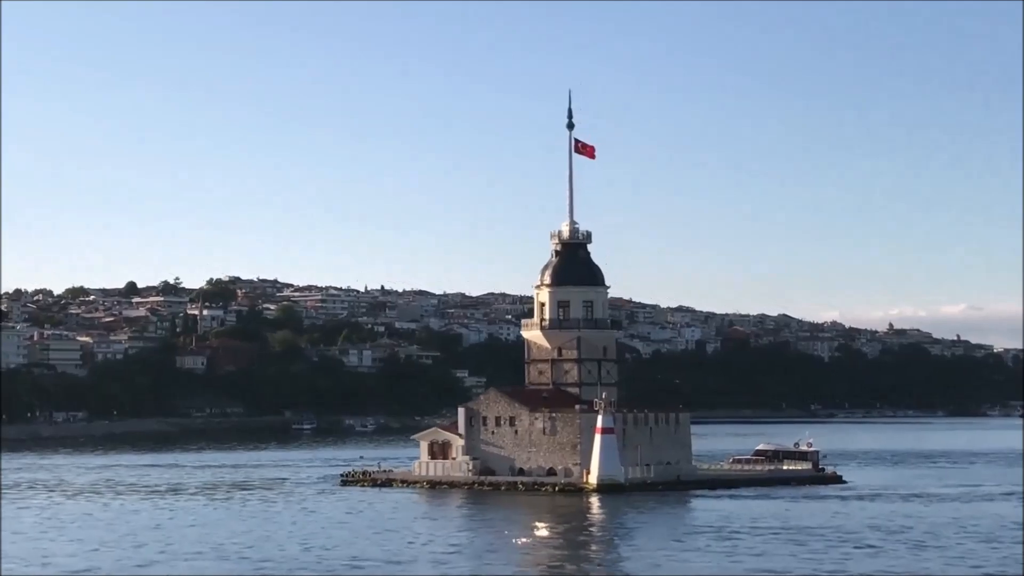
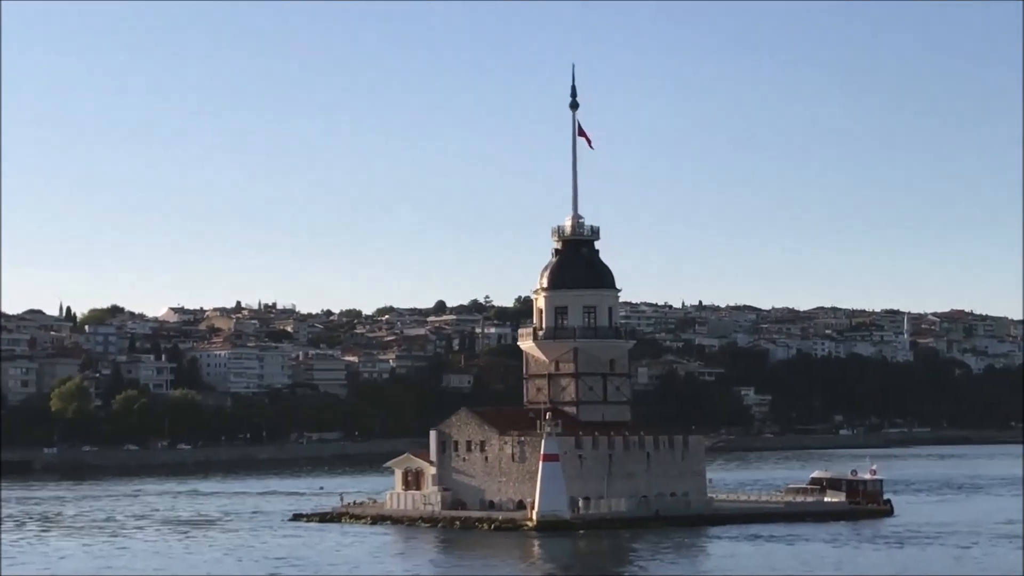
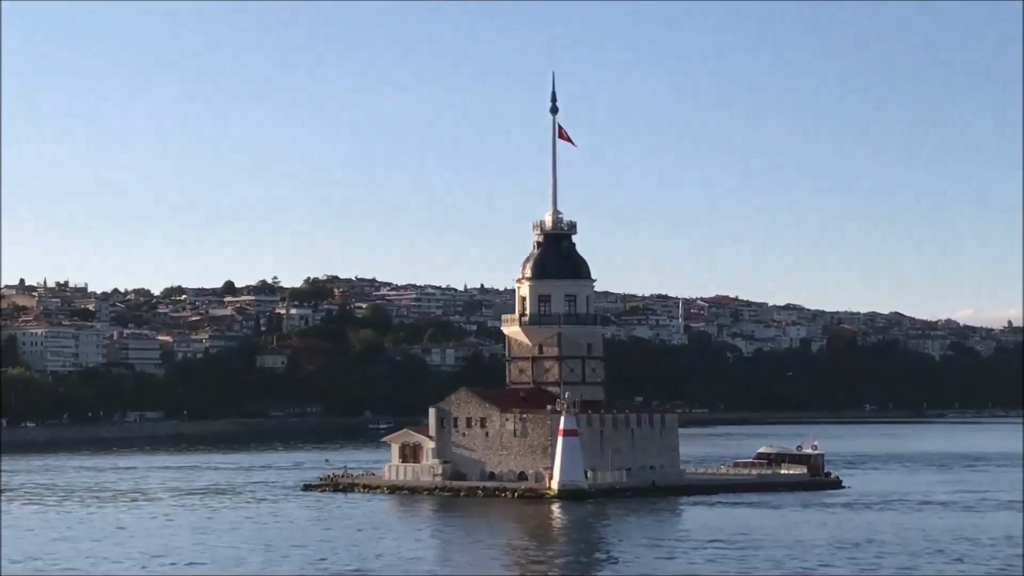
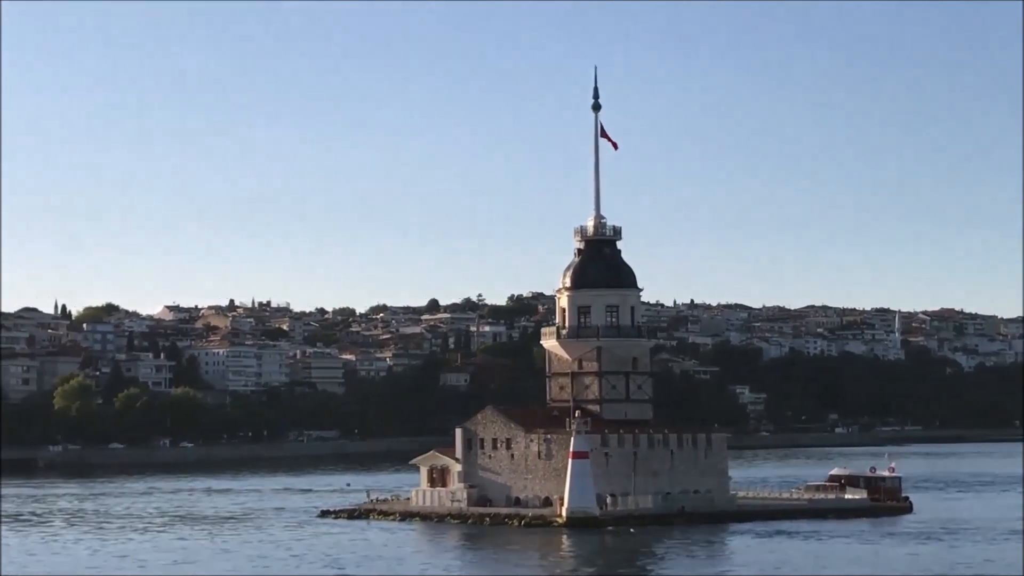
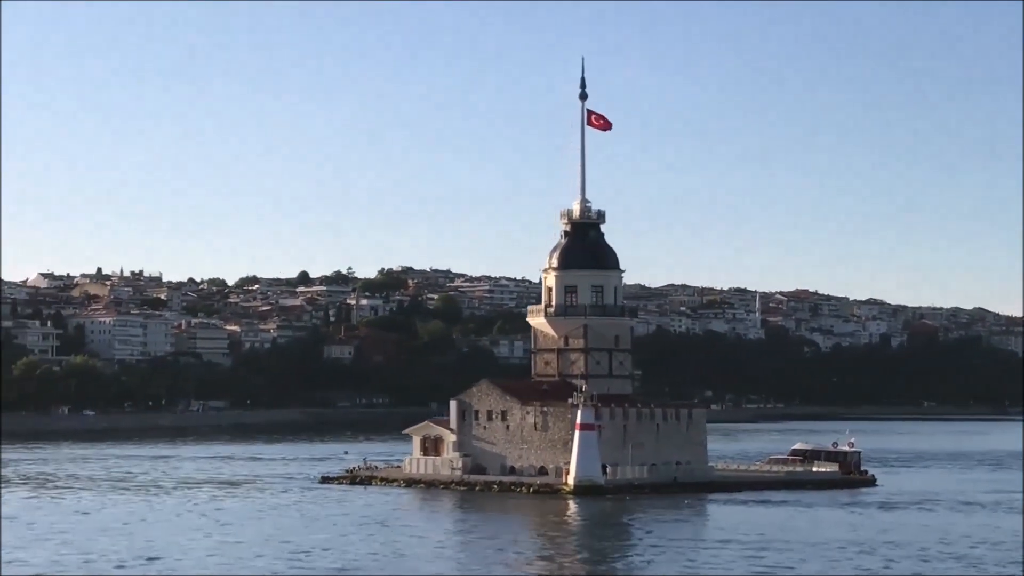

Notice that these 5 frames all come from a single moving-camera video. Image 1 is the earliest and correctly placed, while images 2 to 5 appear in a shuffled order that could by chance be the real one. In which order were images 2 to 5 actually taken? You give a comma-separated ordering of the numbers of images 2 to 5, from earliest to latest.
3, 5, 4, 2
